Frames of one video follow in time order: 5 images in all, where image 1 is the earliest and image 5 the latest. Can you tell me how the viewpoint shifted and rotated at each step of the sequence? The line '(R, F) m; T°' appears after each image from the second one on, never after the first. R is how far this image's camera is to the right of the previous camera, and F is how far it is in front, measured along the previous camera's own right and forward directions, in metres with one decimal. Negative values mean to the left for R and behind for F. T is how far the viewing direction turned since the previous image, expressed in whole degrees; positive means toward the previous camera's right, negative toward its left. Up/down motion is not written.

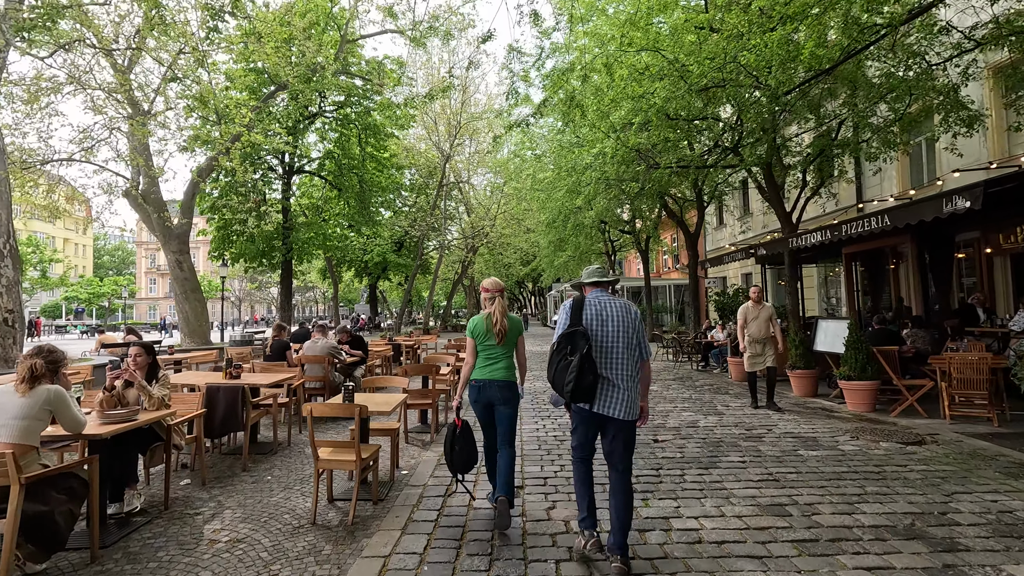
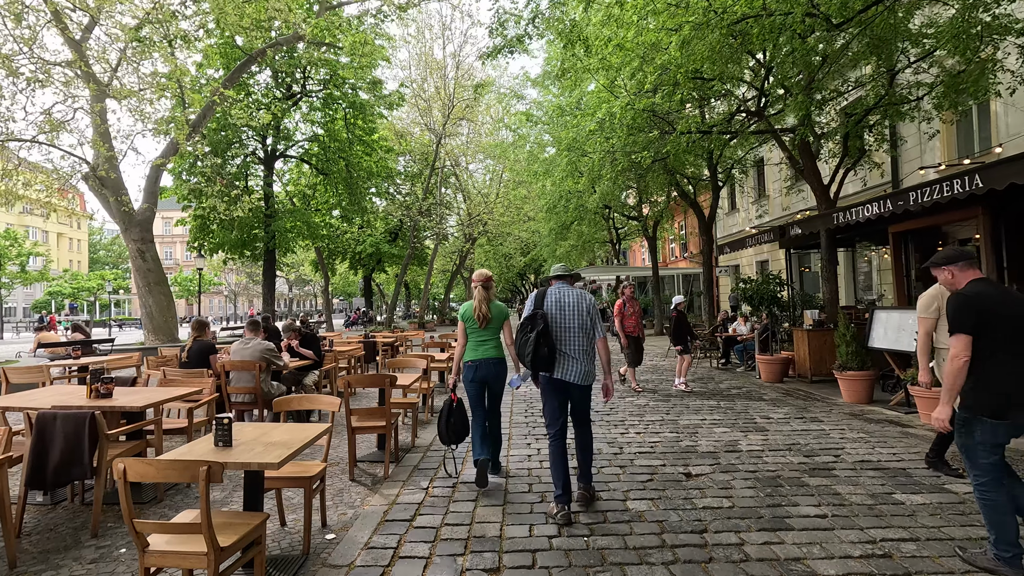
(+0.2, +1.6) m; 0°
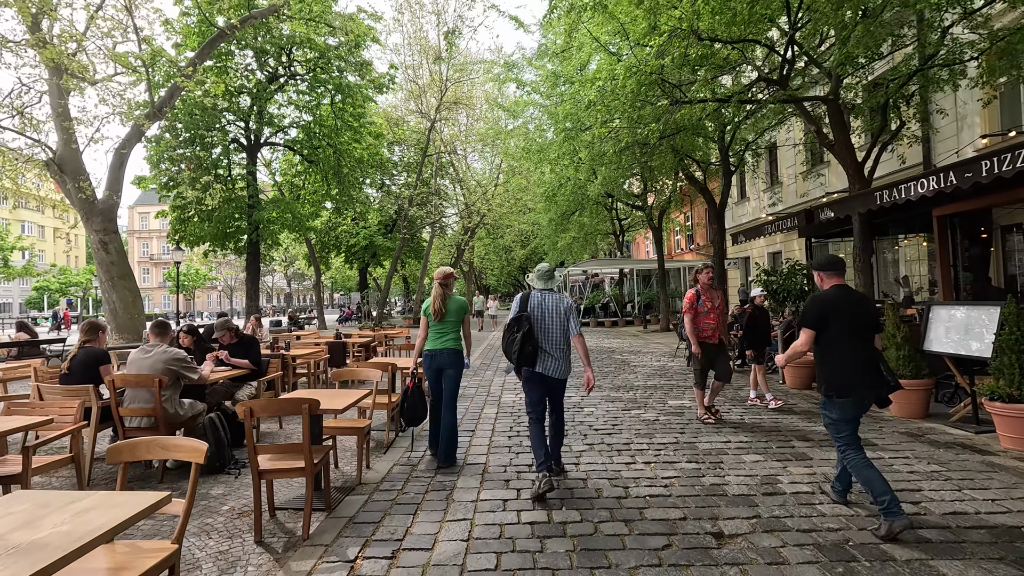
(+0.2, +1.2) m; 0°
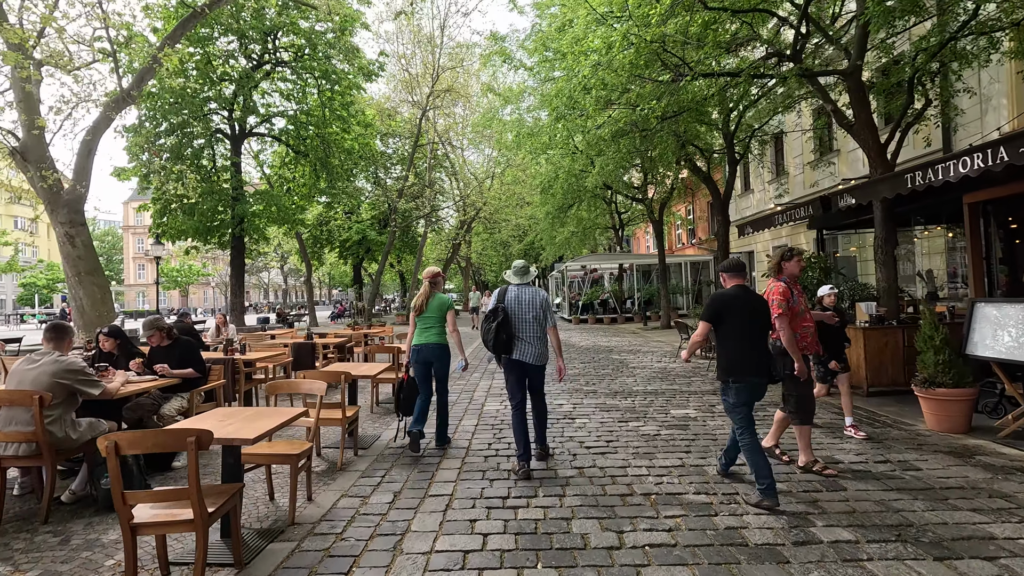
(+0.2, +0.8) m; 0°
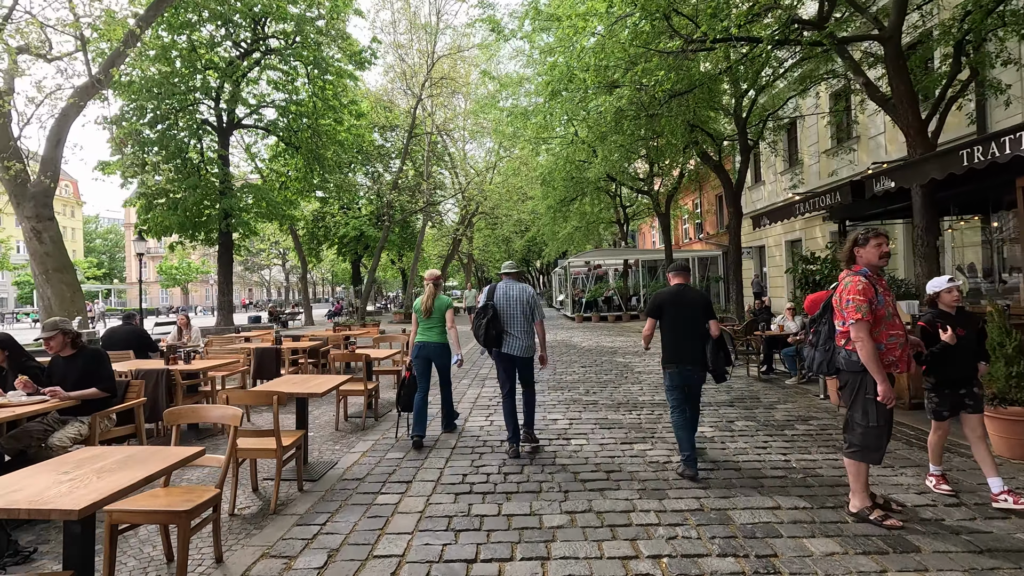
(+0.2, +0.9) m; -1°
